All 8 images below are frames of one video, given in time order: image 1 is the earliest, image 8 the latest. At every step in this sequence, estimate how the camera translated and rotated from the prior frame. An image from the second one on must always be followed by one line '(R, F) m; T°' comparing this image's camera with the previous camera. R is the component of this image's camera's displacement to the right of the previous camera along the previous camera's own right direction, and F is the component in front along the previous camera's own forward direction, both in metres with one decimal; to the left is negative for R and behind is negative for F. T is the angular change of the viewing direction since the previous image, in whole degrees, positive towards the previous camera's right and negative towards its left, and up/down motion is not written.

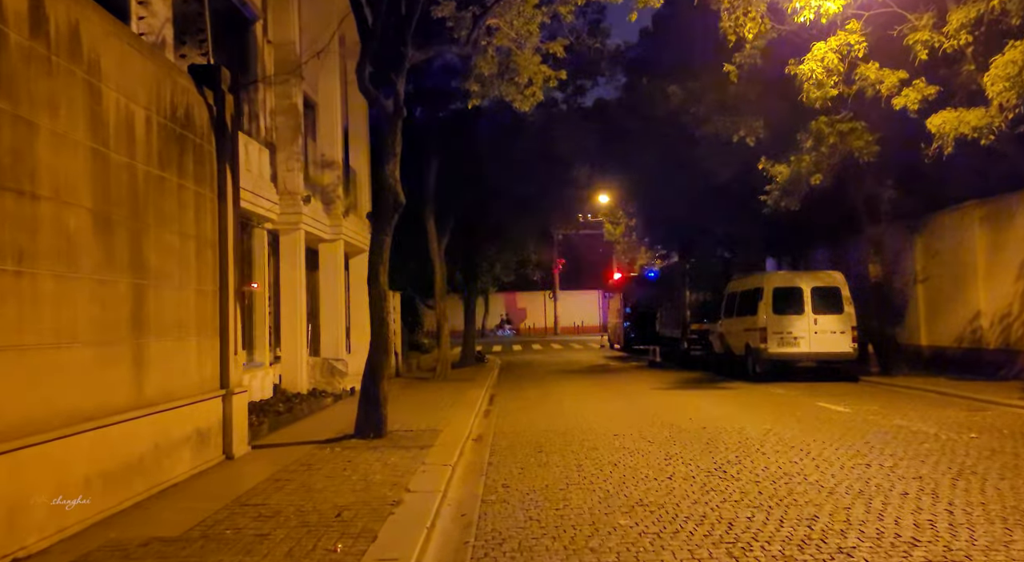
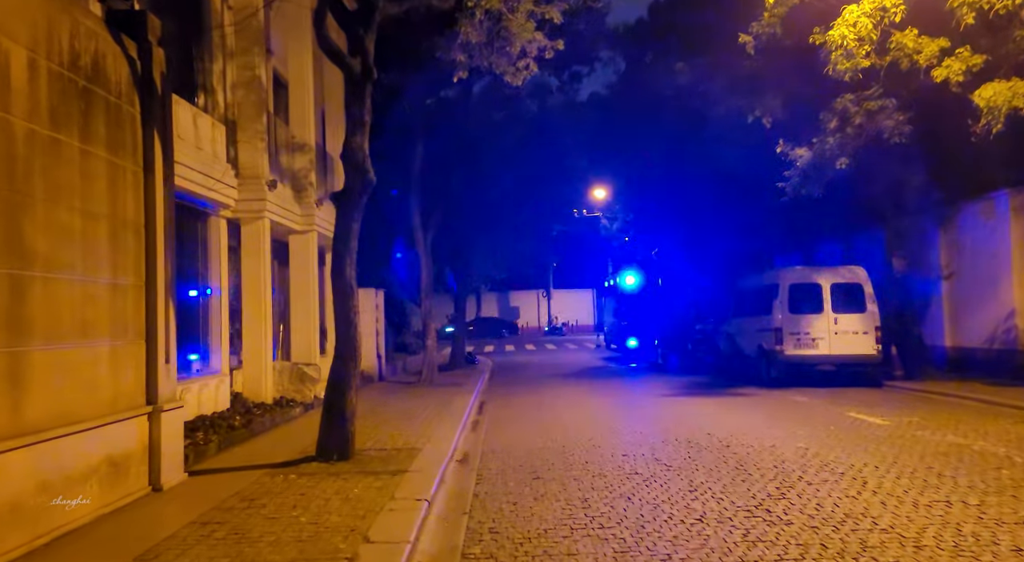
(0.0, +1.8) m; 0°
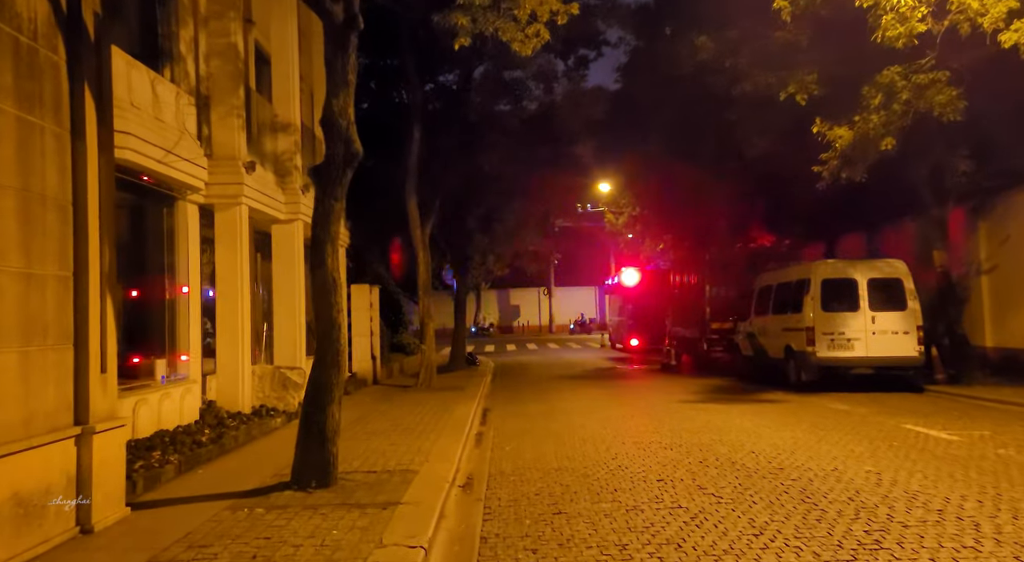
(-0.1, +1.6) m; 0°
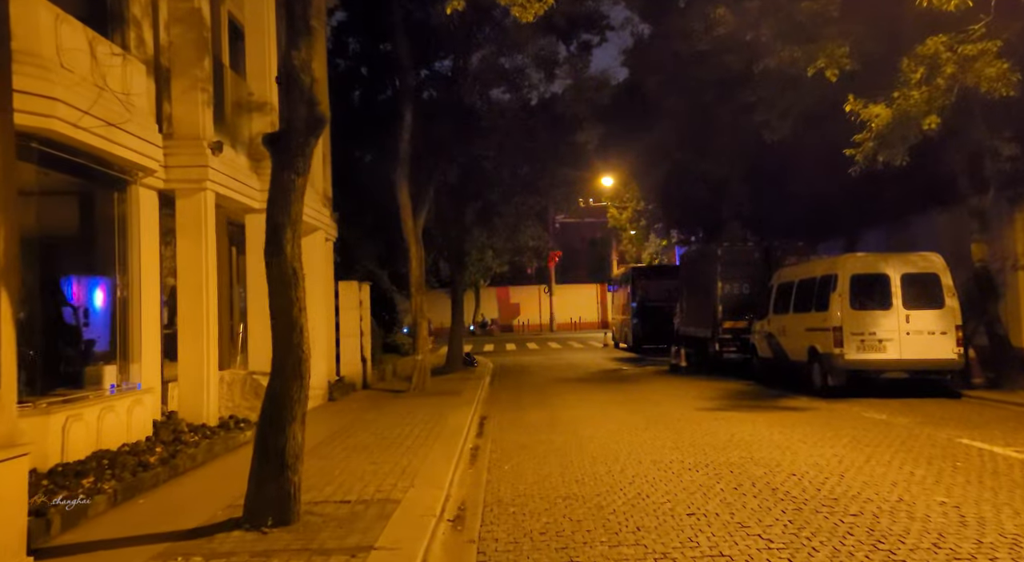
(0.0, +1.5) m; 0°
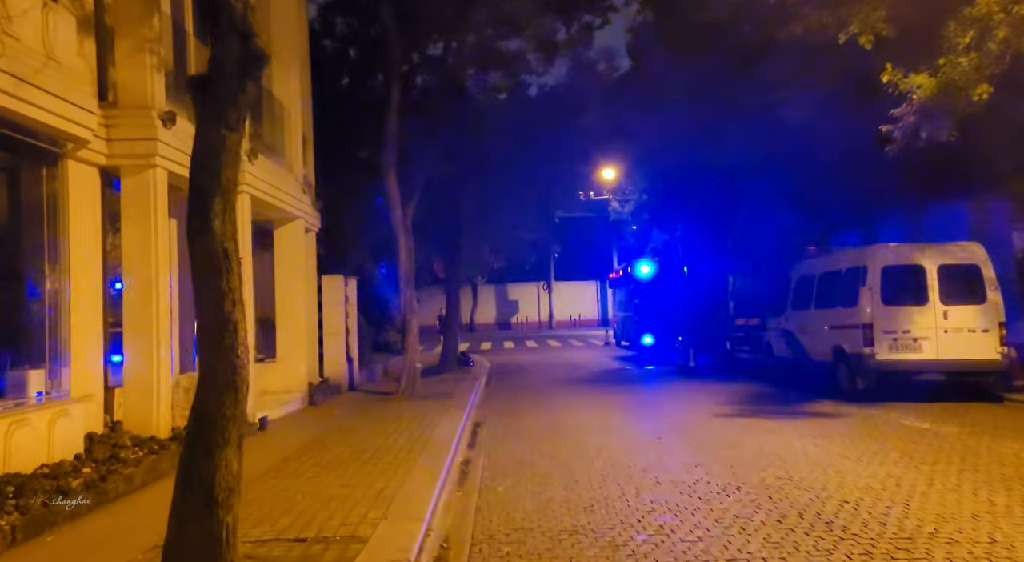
(0.0, +1.5) m; 0°
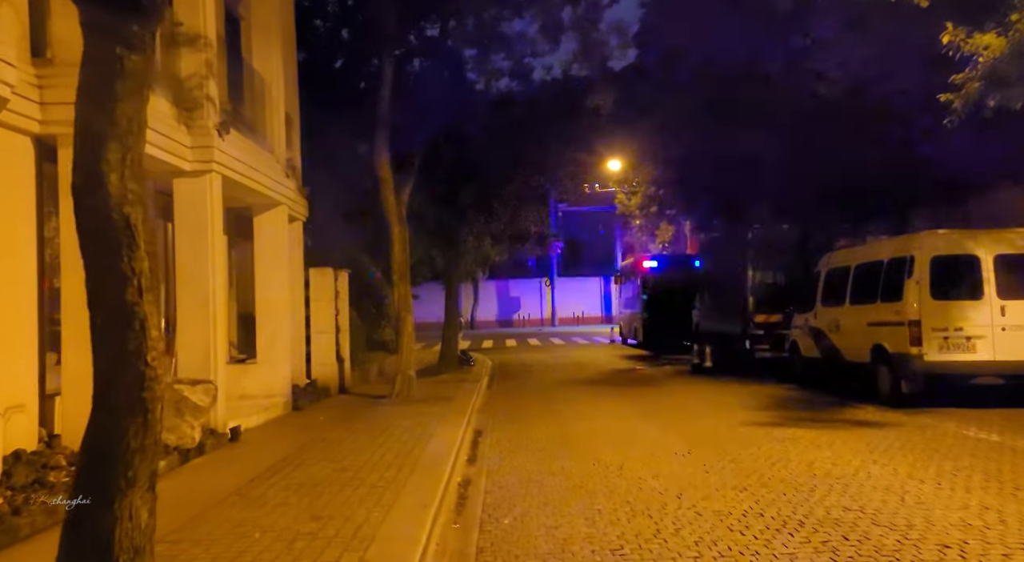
(-0.1, +1.5) m; 0°
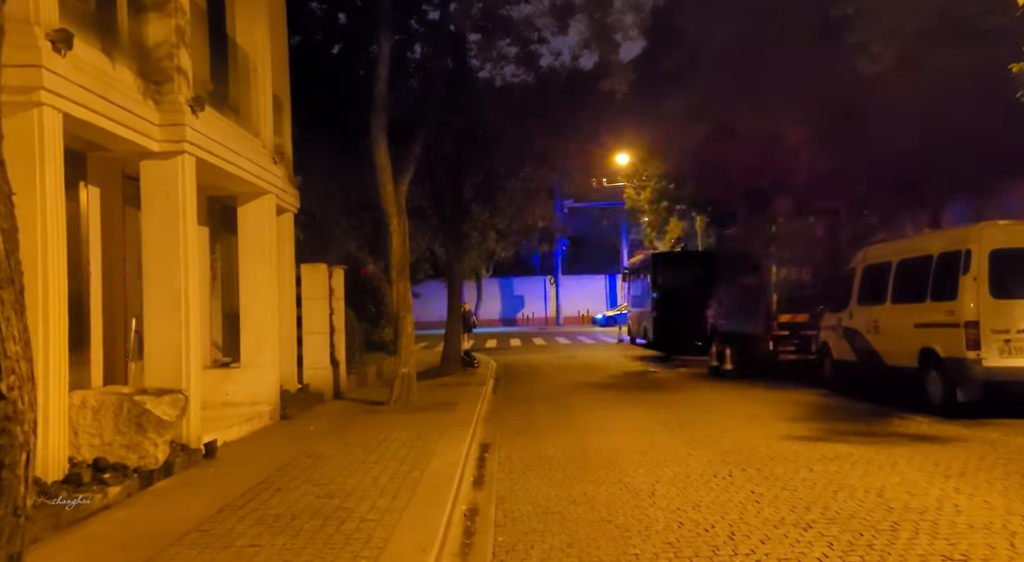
(-0.1, +1.3) m; 0°
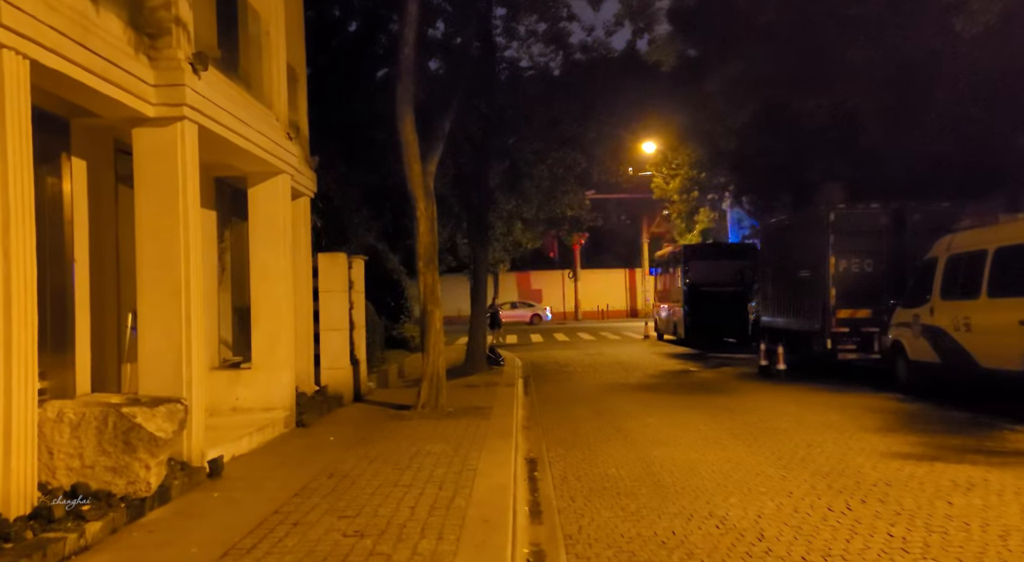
(-0.4, +1.5) m; -1°
